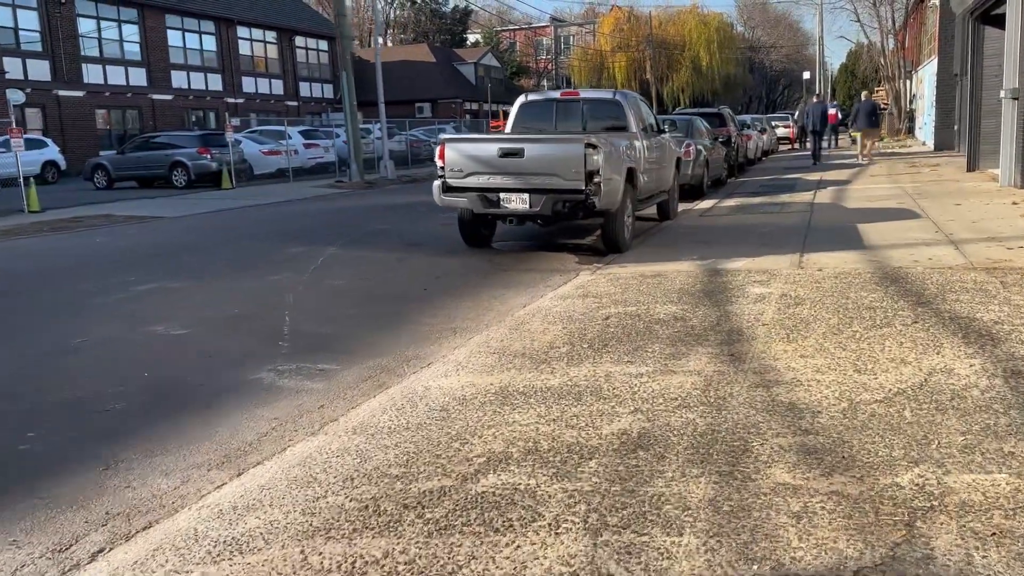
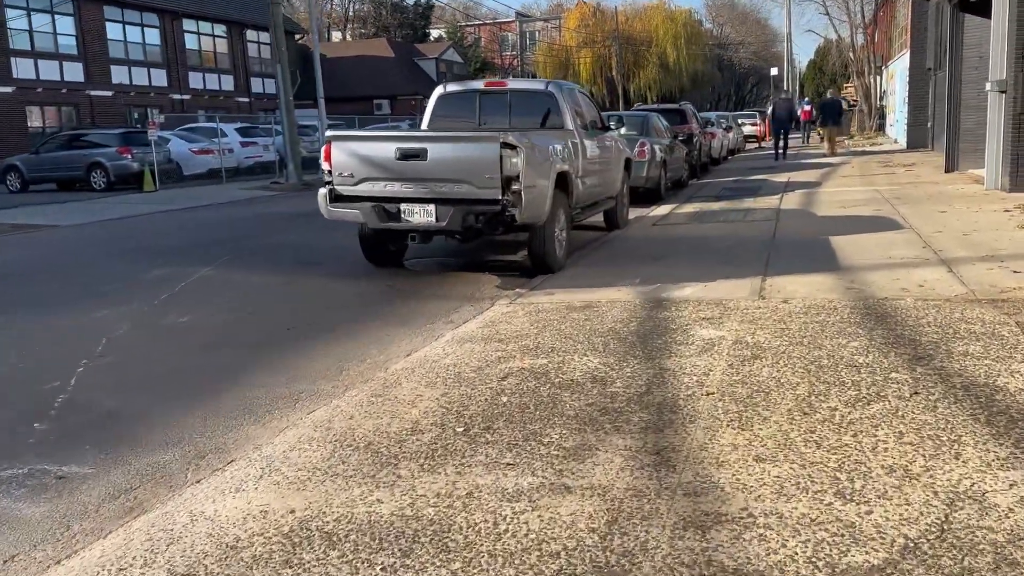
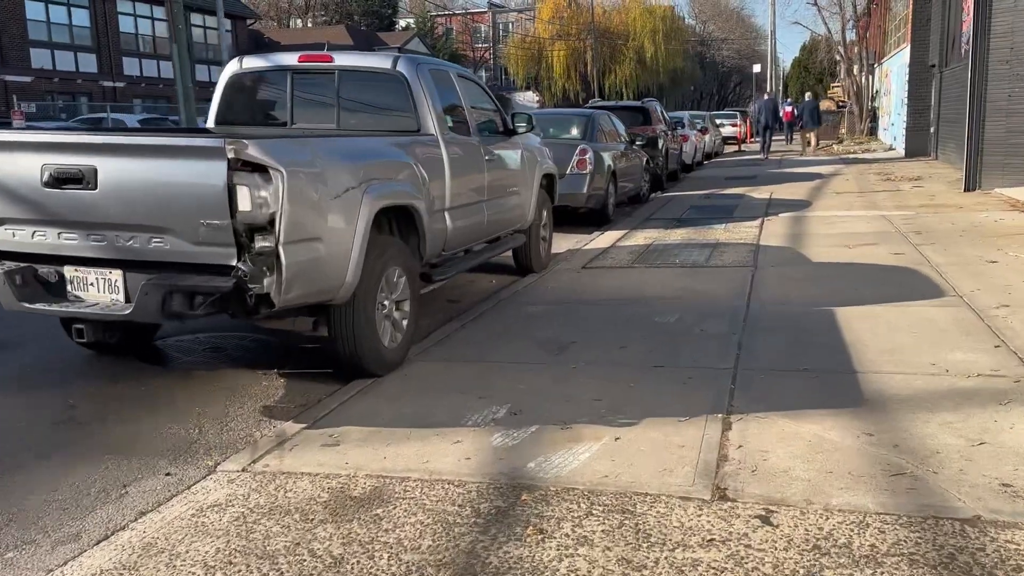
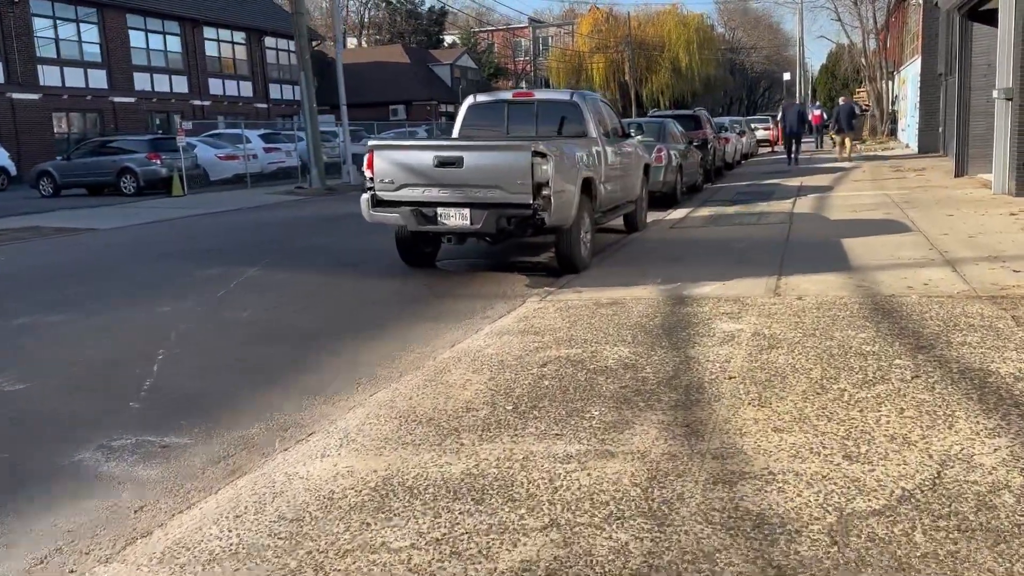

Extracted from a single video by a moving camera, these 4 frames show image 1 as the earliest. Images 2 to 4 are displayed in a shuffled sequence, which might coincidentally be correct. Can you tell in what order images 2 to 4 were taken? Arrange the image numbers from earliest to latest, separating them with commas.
4, 2, 3
